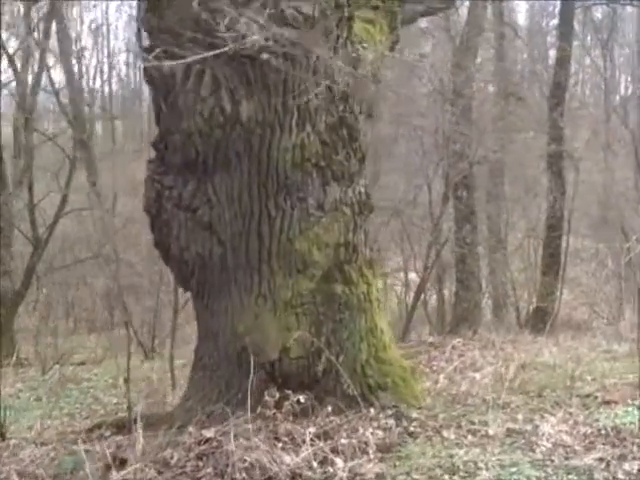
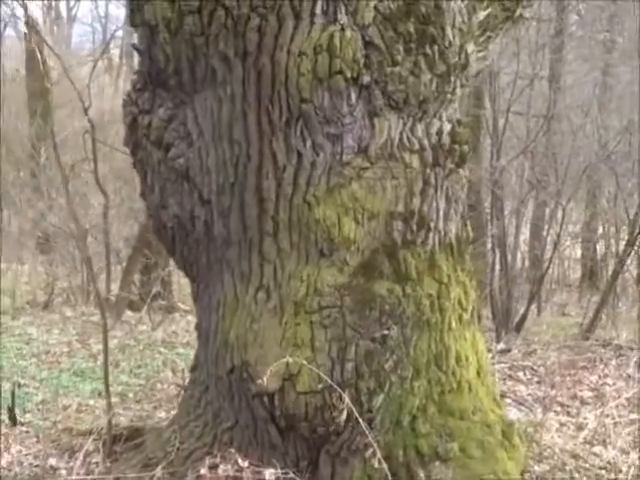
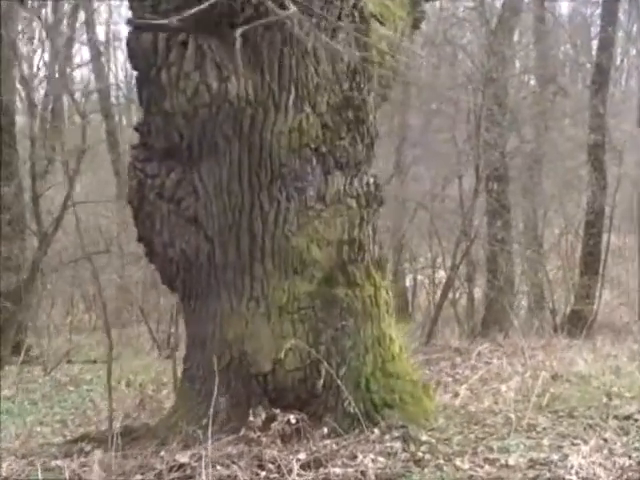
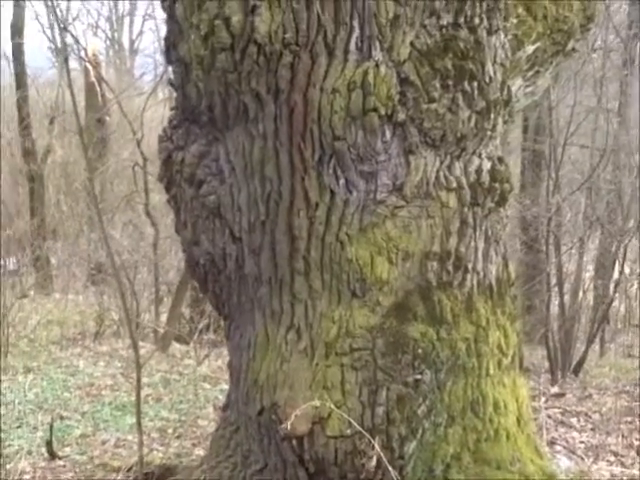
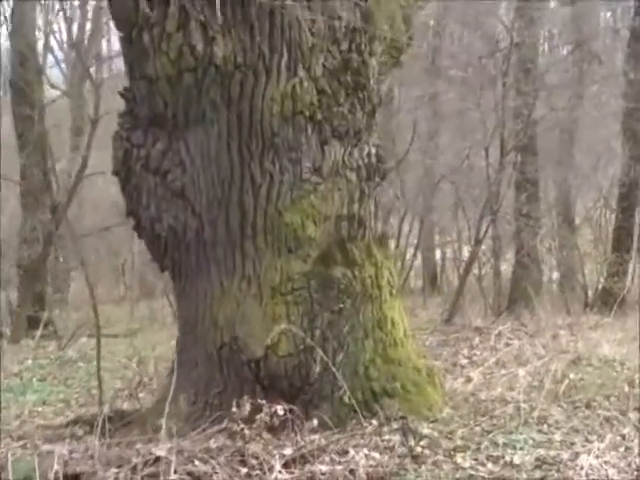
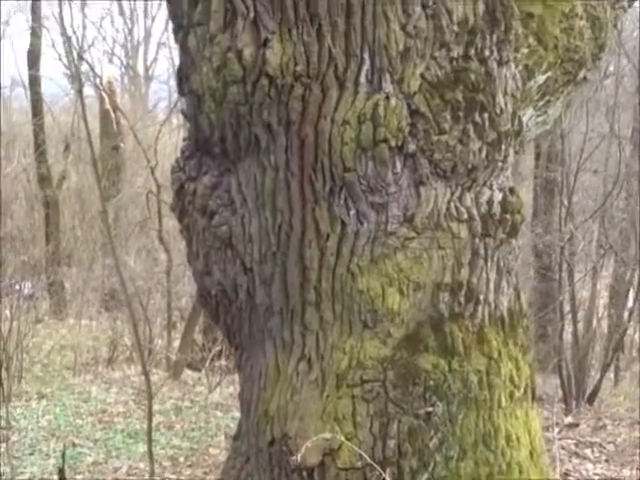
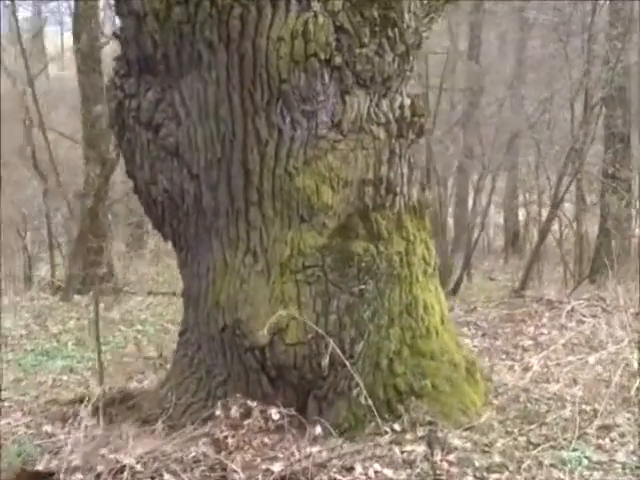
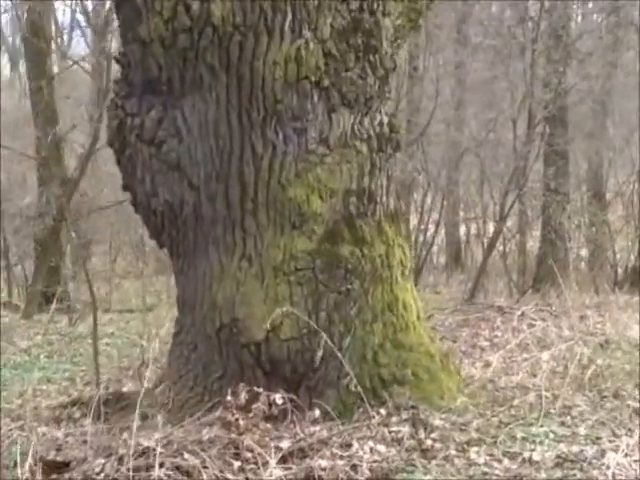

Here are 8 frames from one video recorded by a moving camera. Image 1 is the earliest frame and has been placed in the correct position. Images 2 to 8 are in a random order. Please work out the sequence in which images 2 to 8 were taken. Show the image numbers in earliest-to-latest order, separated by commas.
3, 5, 8, 7, 2, 4, 6
